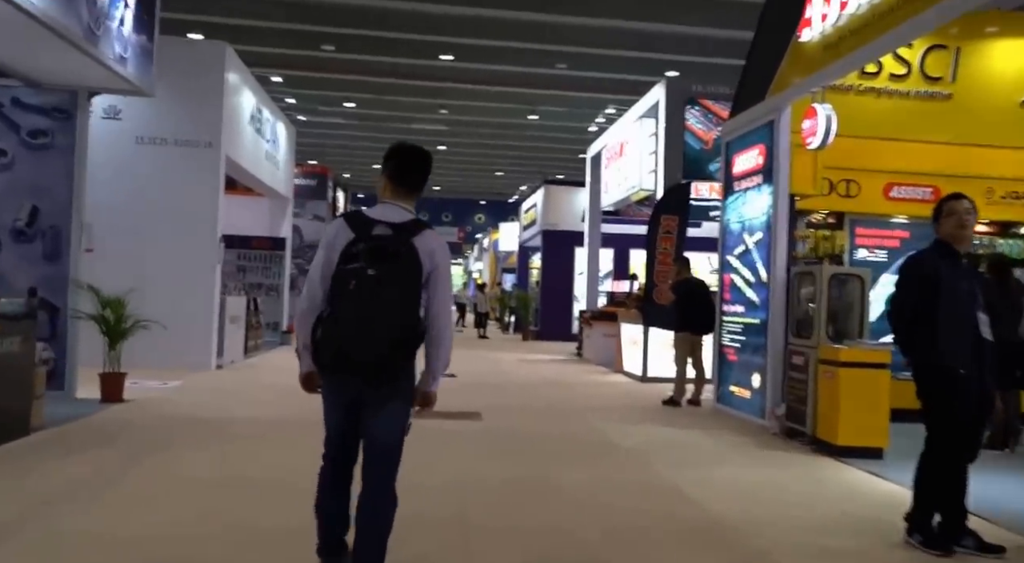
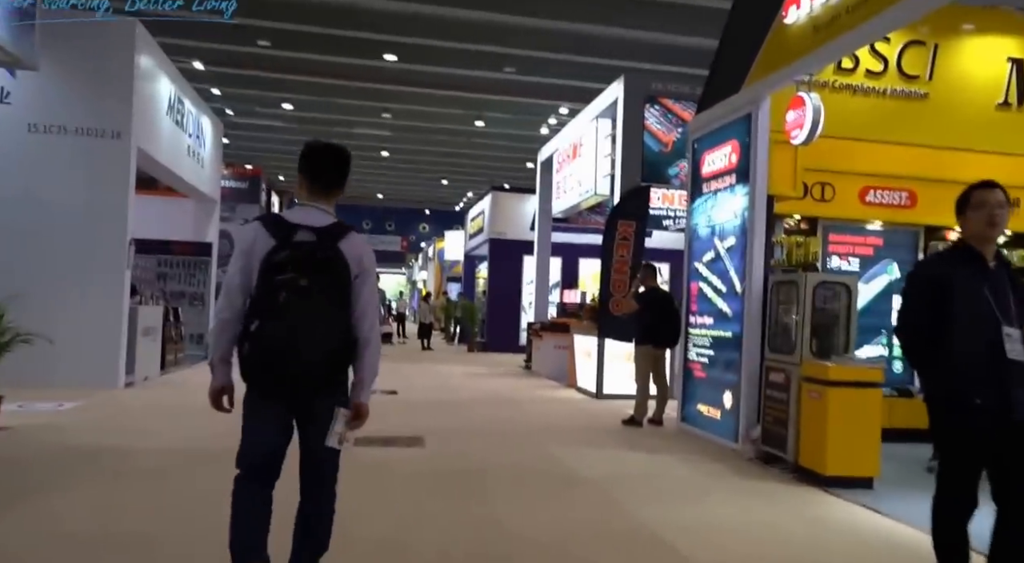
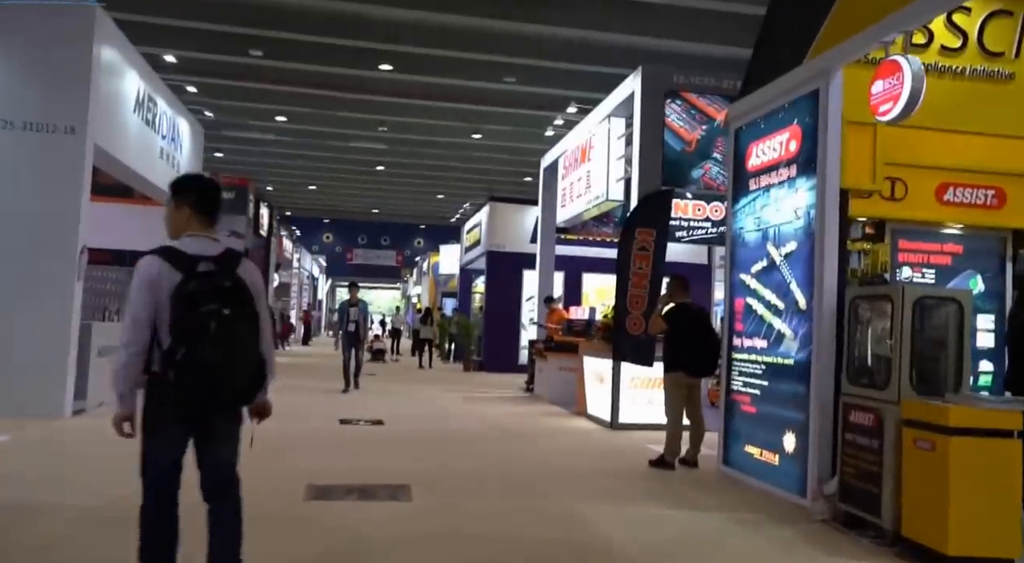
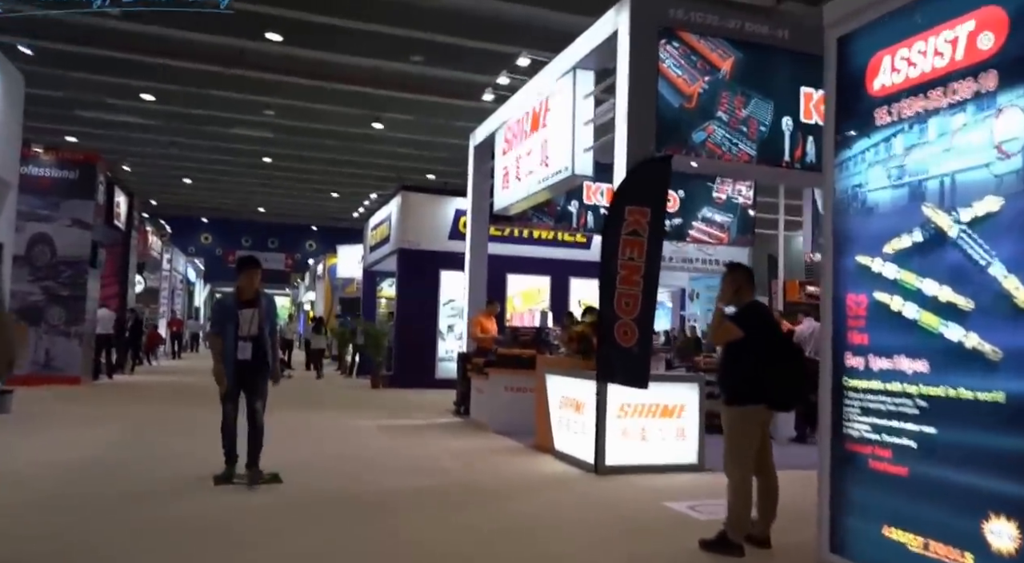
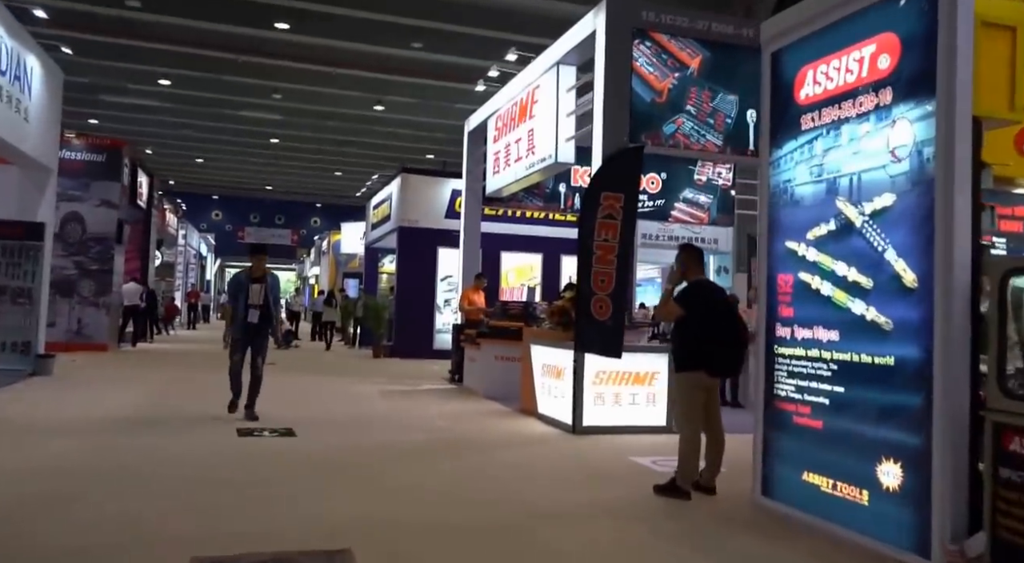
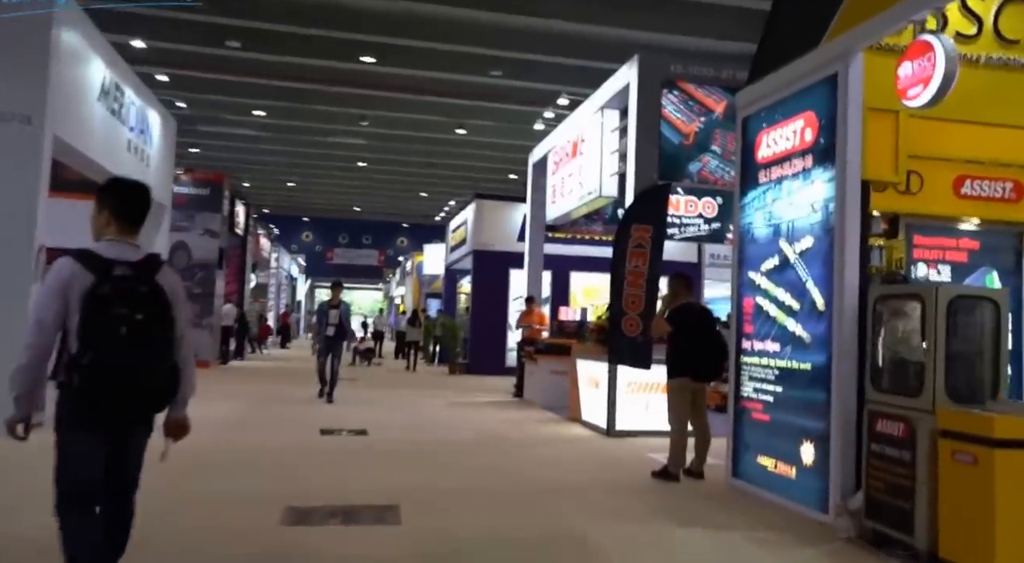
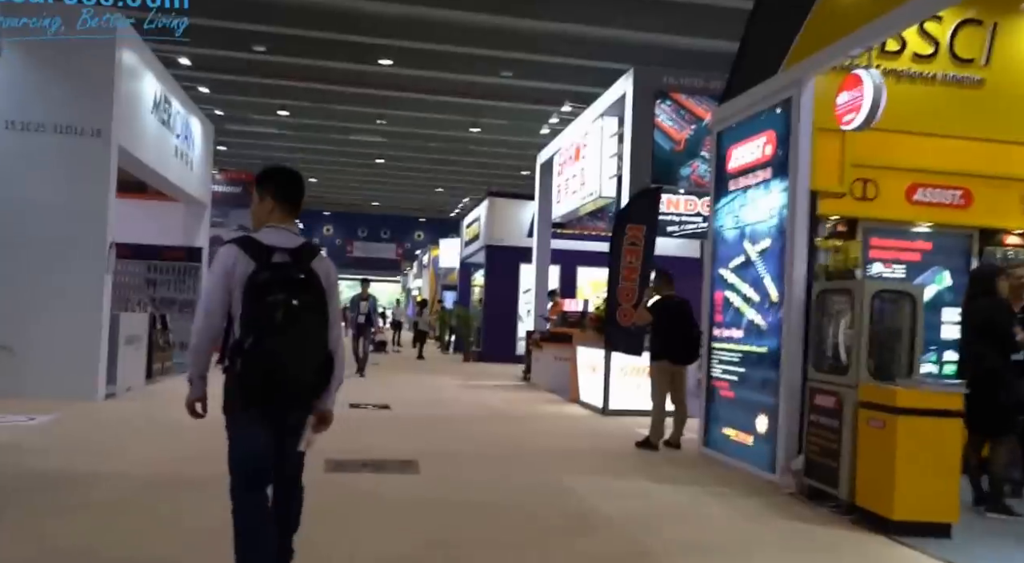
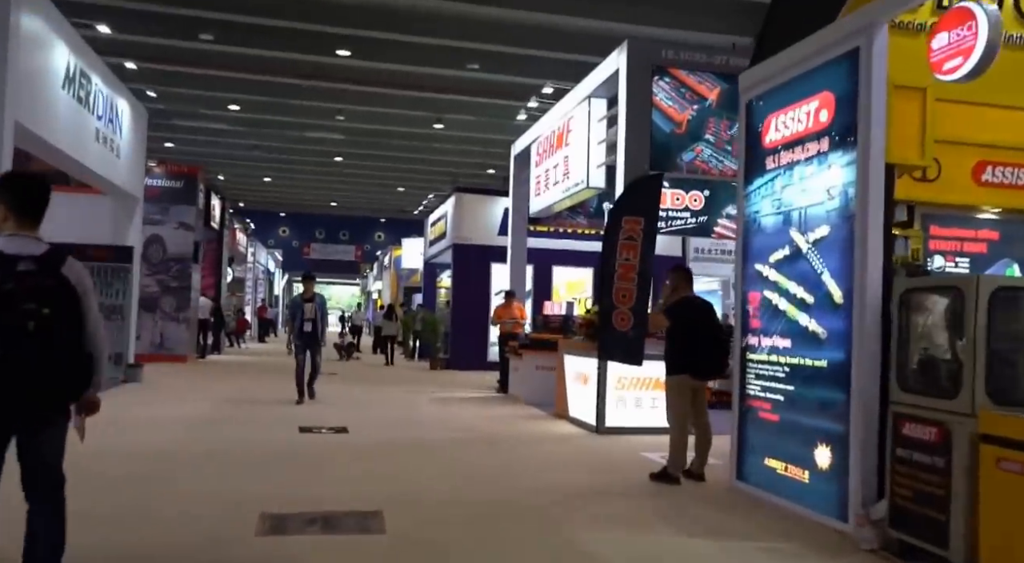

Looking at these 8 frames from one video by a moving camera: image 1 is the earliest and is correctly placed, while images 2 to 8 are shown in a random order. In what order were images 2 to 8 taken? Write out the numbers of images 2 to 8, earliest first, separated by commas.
2, 7, 3, 6, 8, 5, 4
